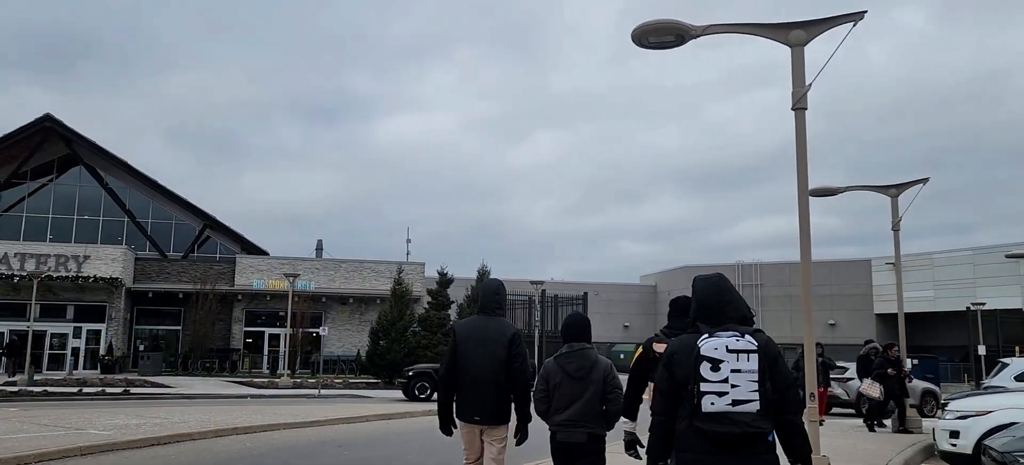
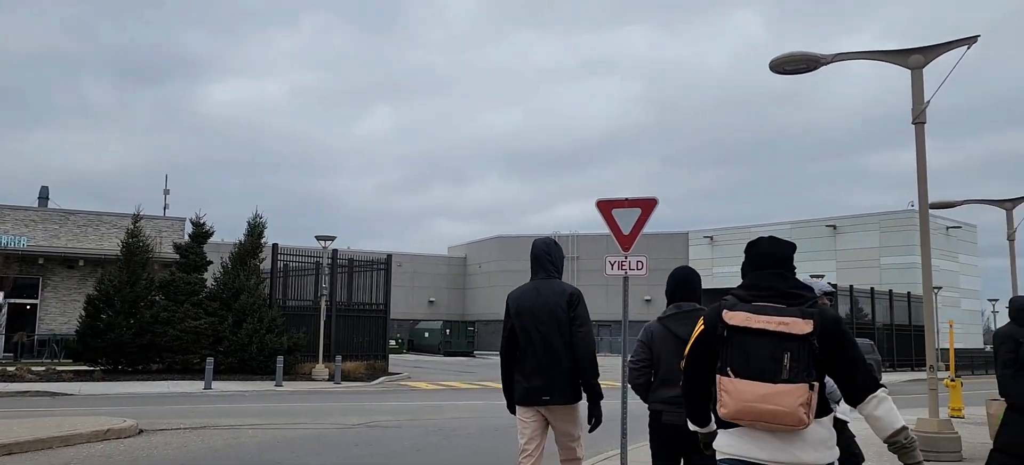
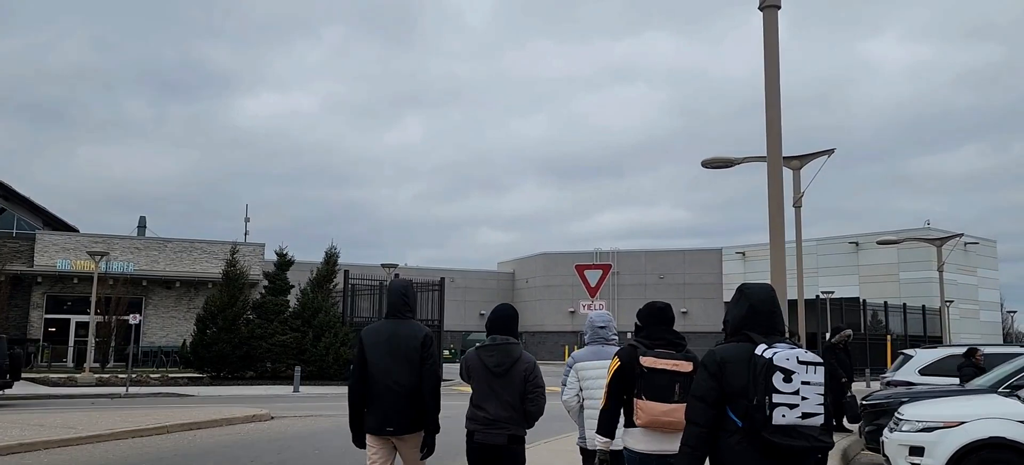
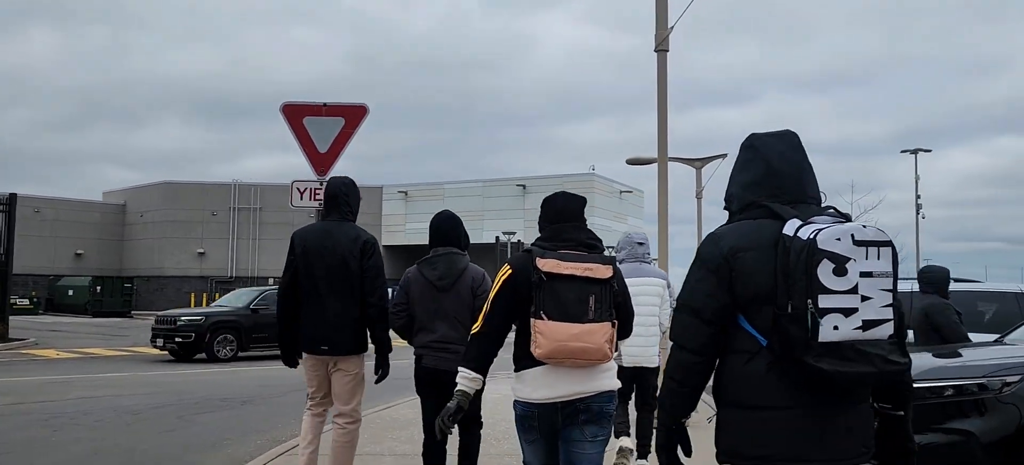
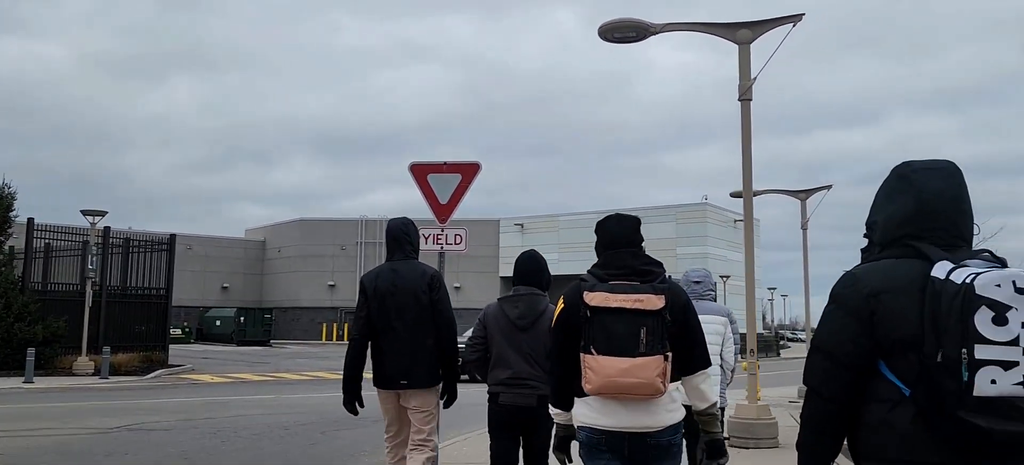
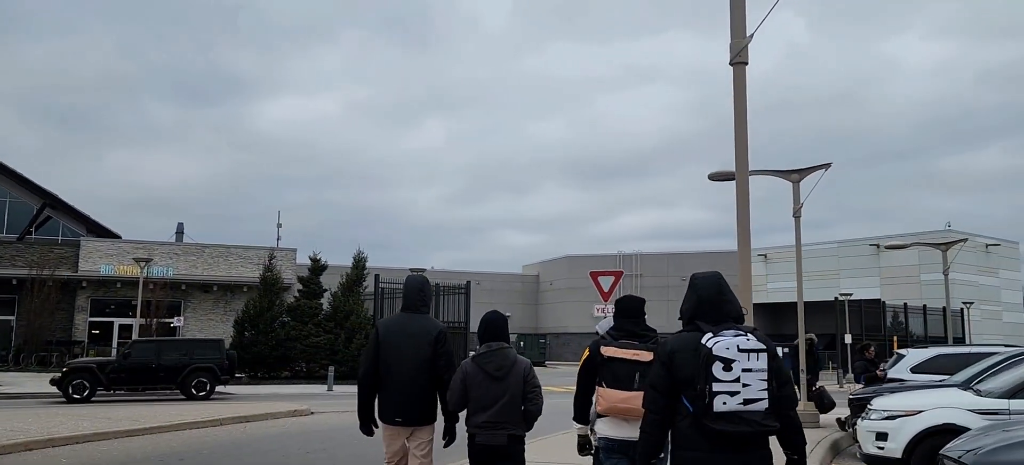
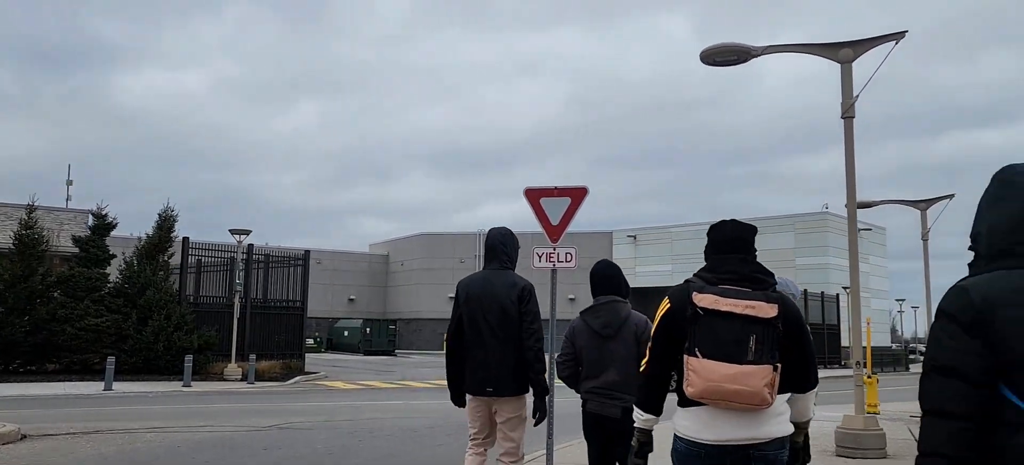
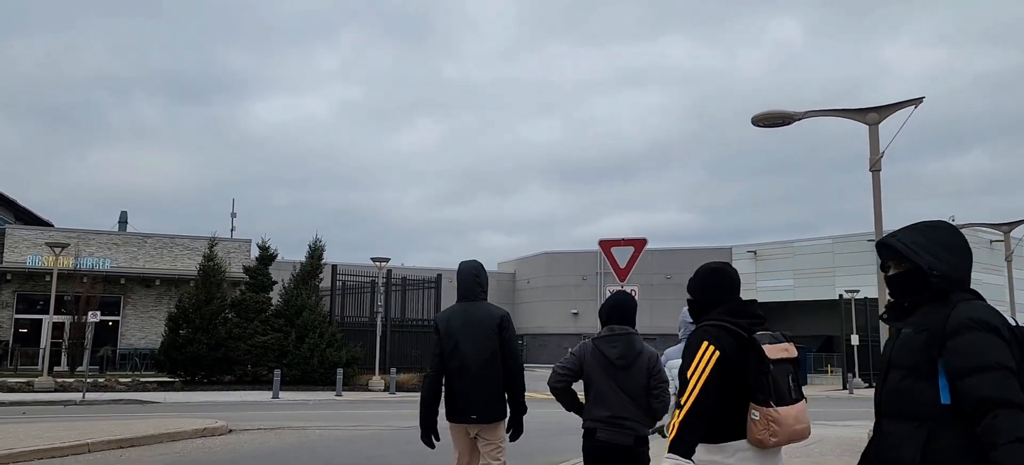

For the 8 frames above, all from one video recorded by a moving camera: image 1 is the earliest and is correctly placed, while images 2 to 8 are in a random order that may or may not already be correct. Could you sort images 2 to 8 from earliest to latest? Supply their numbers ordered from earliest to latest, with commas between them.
6, 3, 8, 2, 7, 5, 4
